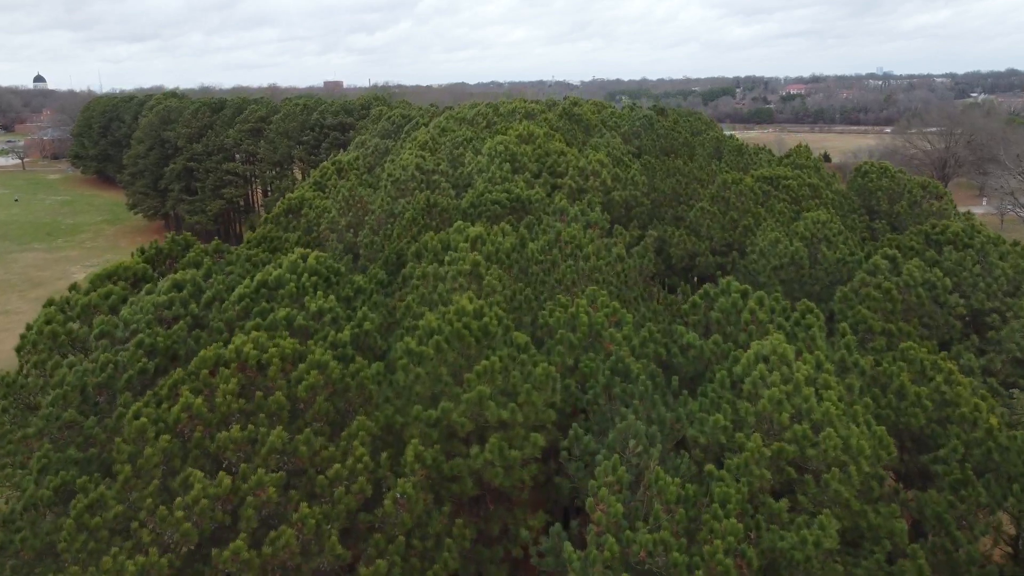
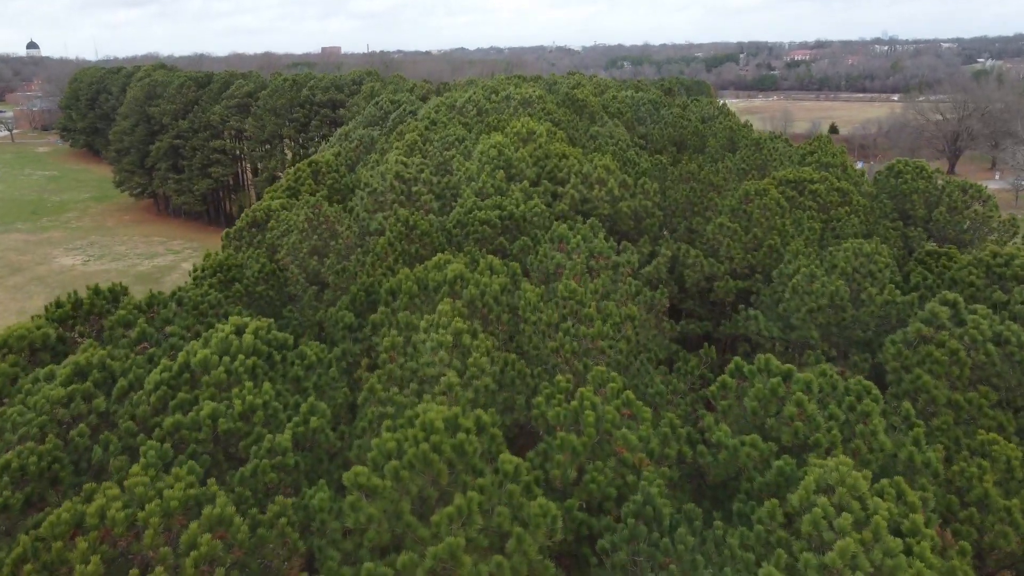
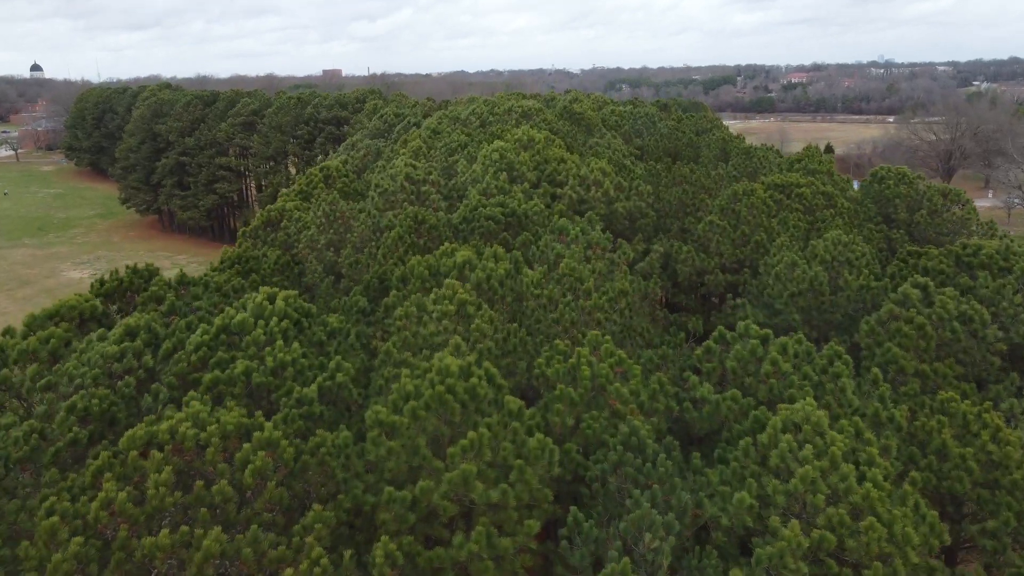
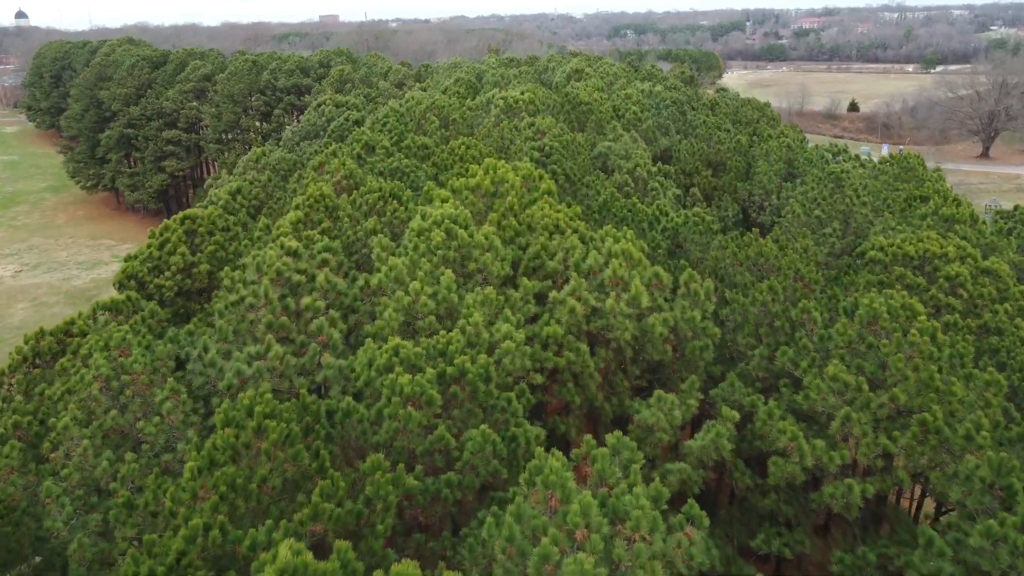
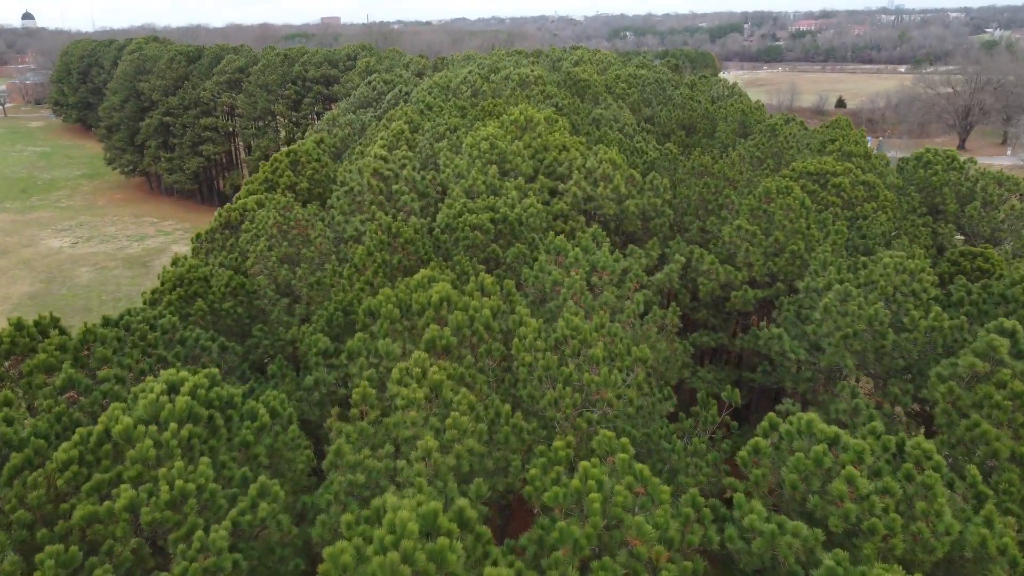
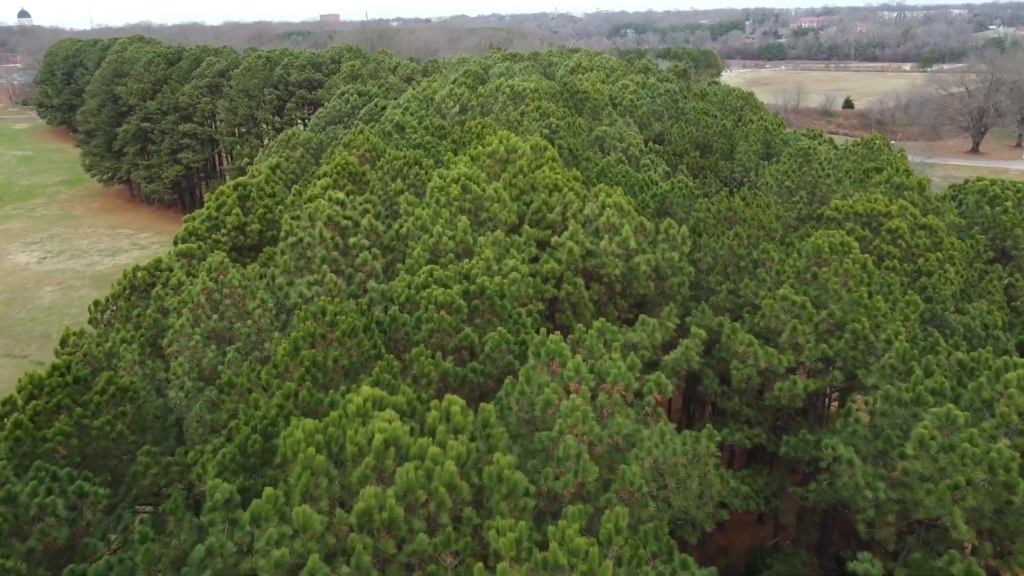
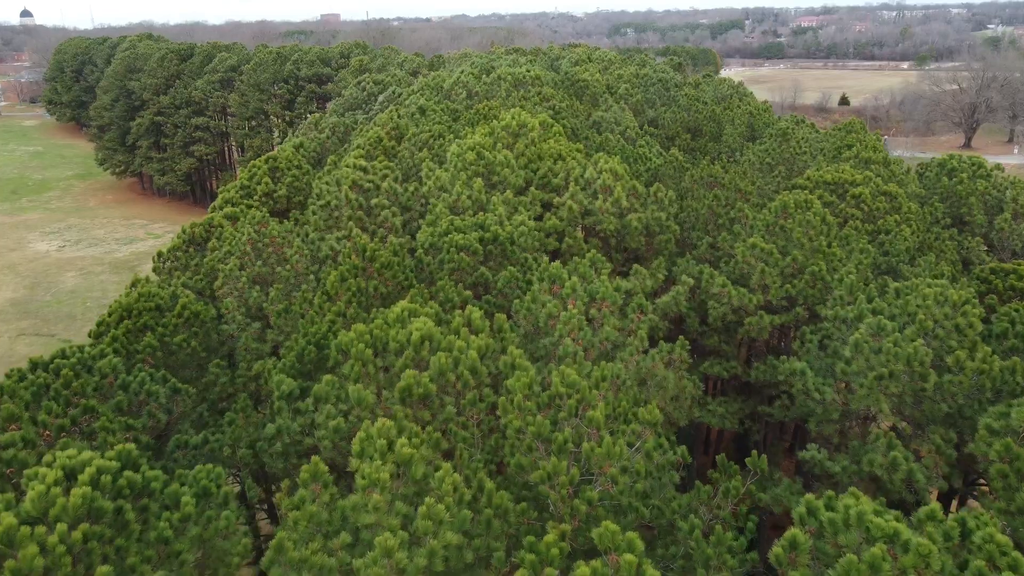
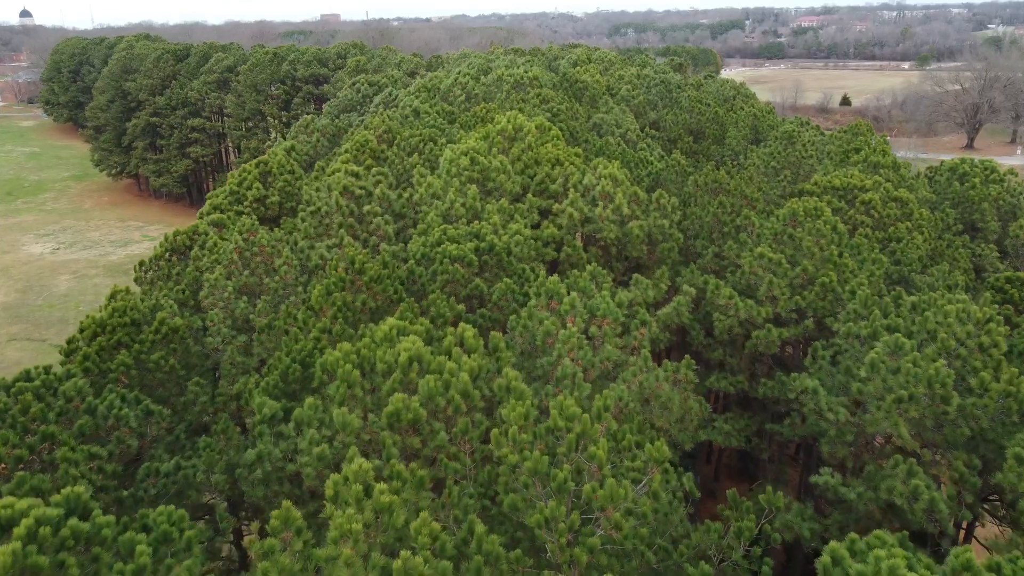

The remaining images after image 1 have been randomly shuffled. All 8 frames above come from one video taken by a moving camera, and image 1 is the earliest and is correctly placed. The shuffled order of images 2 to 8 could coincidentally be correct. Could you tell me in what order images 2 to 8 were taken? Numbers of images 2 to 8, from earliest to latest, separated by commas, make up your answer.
3, 2, 5, 7, 8, 6, 4
